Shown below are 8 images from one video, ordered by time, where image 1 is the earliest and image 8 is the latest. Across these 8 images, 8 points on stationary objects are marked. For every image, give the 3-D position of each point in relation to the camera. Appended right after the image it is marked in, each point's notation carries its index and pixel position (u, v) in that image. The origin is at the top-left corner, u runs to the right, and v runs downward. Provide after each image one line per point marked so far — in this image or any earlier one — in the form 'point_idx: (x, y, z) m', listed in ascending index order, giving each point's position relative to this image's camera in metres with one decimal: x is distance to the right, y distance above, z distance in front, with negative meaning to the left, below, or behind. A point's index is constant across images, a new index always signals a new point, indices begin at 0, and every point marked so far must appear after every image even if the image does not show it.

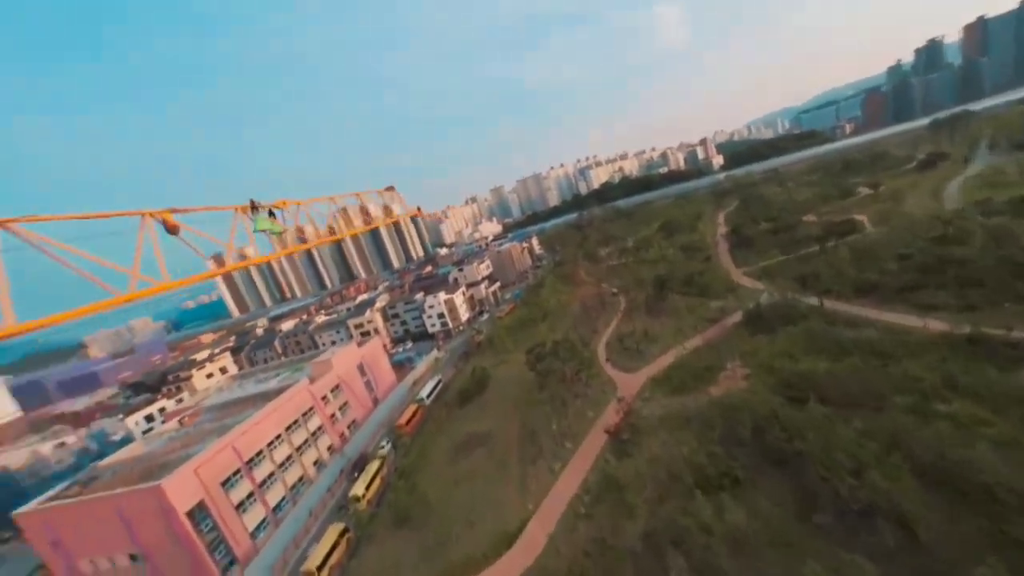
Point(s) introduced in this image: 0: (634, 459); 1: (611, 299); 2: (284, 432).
0: (+3.2, -4.4, +9.3) m
1: (+5.4, -0.6, +19.9) m
2: (-7.7, -4.9, +12.2) m
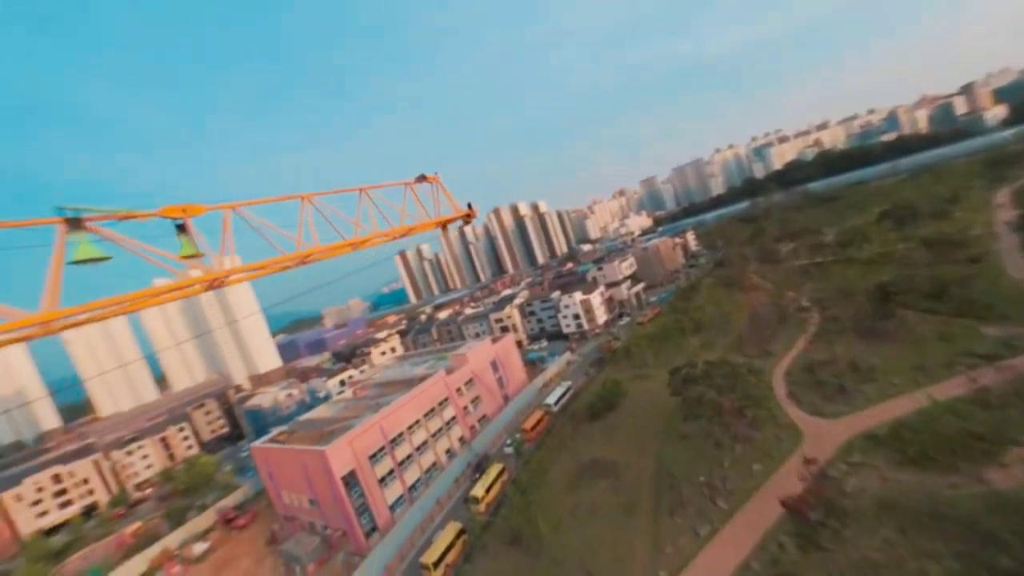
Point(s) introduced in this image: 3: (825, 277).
0: (+5.6, -4.8, +6.4) m
1: (+11.9, -1.0, +15.2) m
2: (-3.3, -4.8, +13.2) m
3: (+15.0, +0.6, +17.2) m
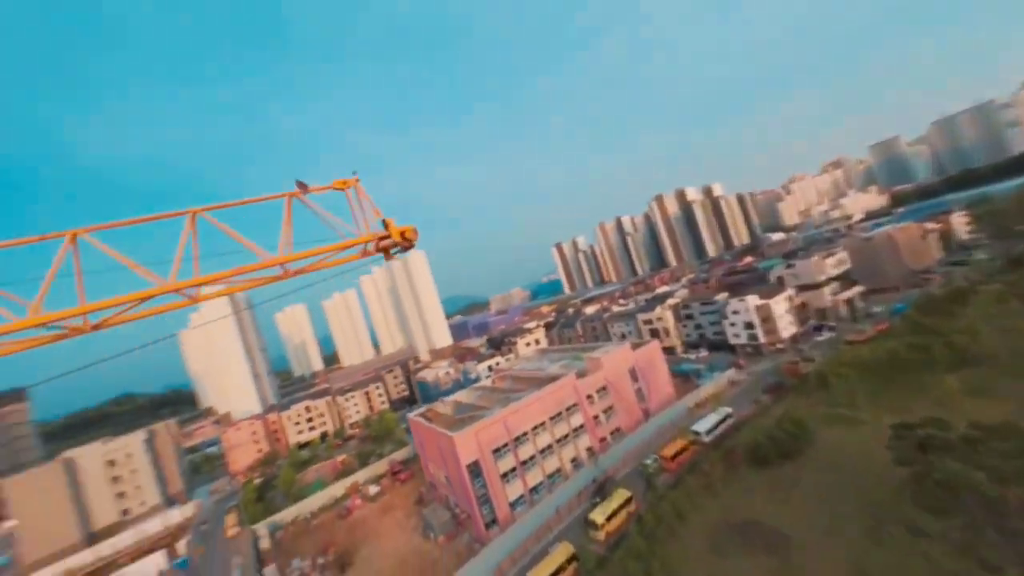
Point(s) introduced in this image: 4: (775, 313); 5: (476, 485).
0: (+6.5, -5.2, +2.9) m
1: (+16.1, -1.6, +8.2) m
2: (+1.2, -4.8, +12.8) m
3: (+19.7, -0.1, +8.7) m
4: (+13.8, -1.3, +18.8) m
5: (-1.1, -6.2, +11.3) m
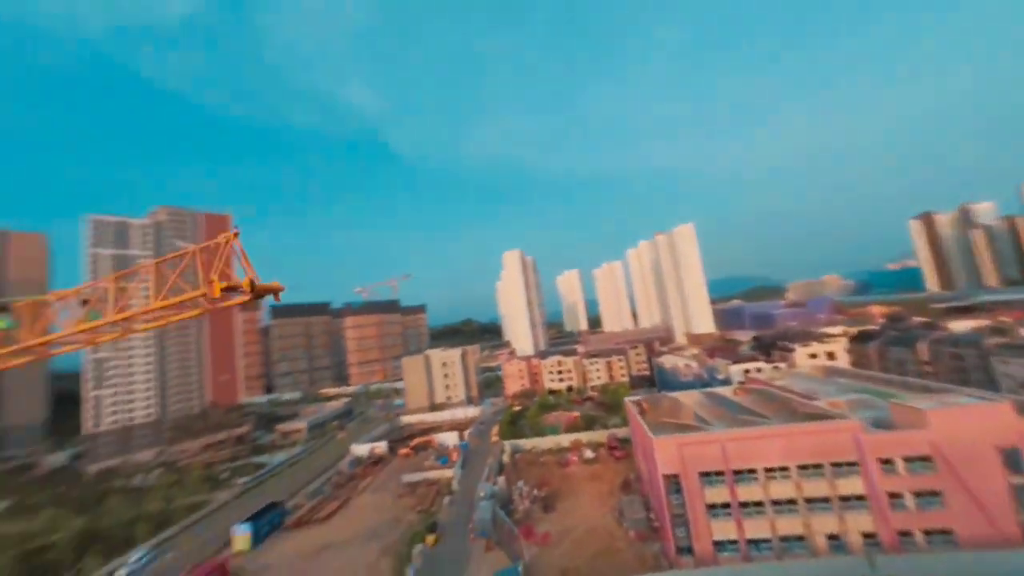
0: (+4.8, -6.2, -1.3) m
1: (+15.6, -3.6, -4.0) m
2: (+7.4, -4.8, +9.5) m
3: (+18.8, -2.6, -6.2) m
4: (+21.0, -2.7, +5.5) m
5: (+4.5, -5.9, +10.0) m
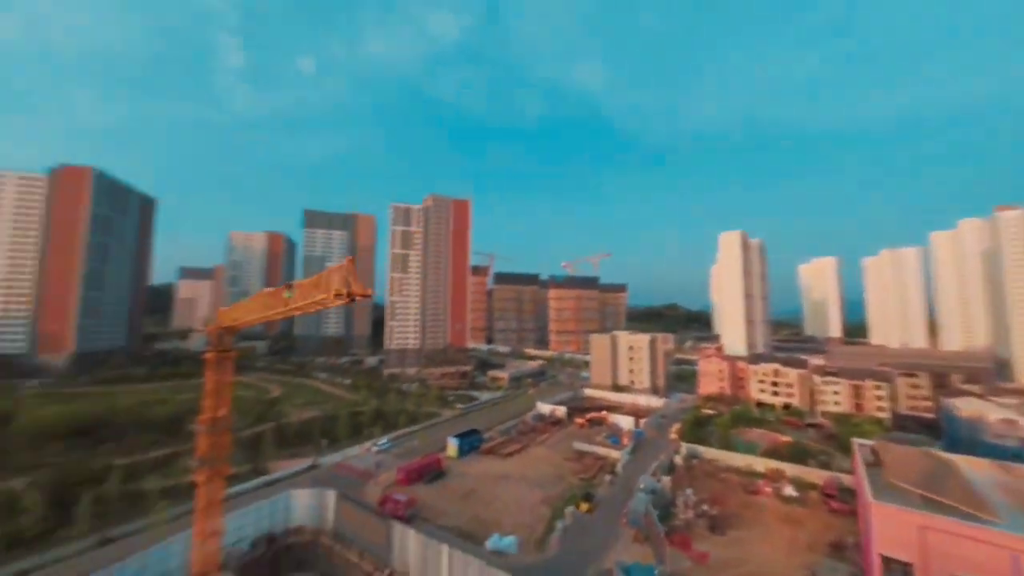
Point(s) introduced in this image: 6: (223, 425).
0: (+2.0, -6.9, -2.5) m
1: (+10.0, -5.5, -10.6) m
2: (+10.0, -5.4, +5.2) m
3: (+11.6, -4.9, -14.2) m
4: (+19.5, -4.8, -5.5) m
5: (+7.8, -6.2, +7.3) m
6: (-7.1, -3.4, +8.7) m
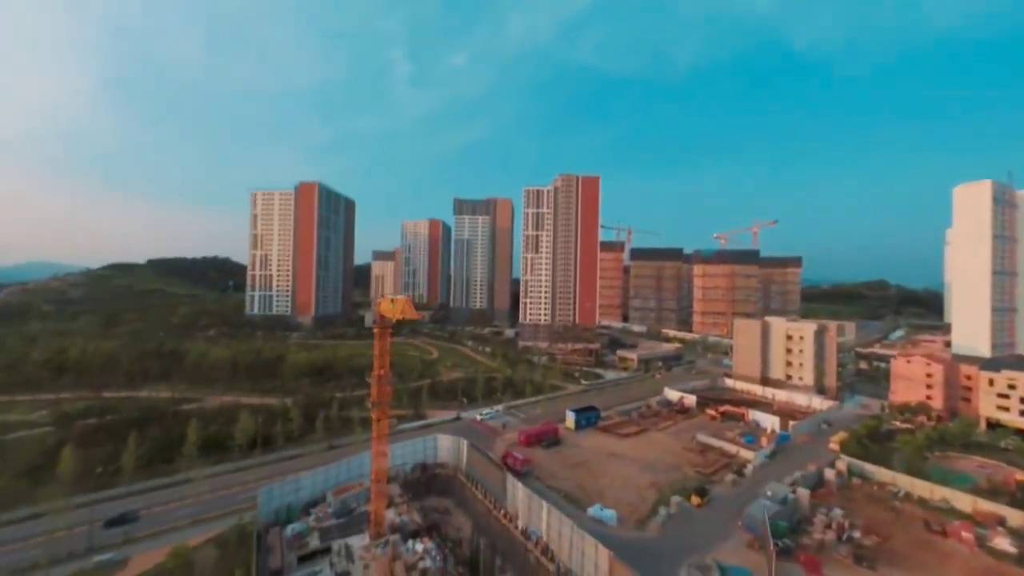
0: (0.0, -7.5, -1.5) m
1: (+4.3, -6.8, -12.1) m
2: (+10.3, -5.6, +2.6) m
3: (+4.5, -6.5, -16.0) m
4: (+15.1, -5.9, -11.0) m
5: (+9.0, -6.2, +5.3) m
6: (-4.3, -3.1, +12.1) m
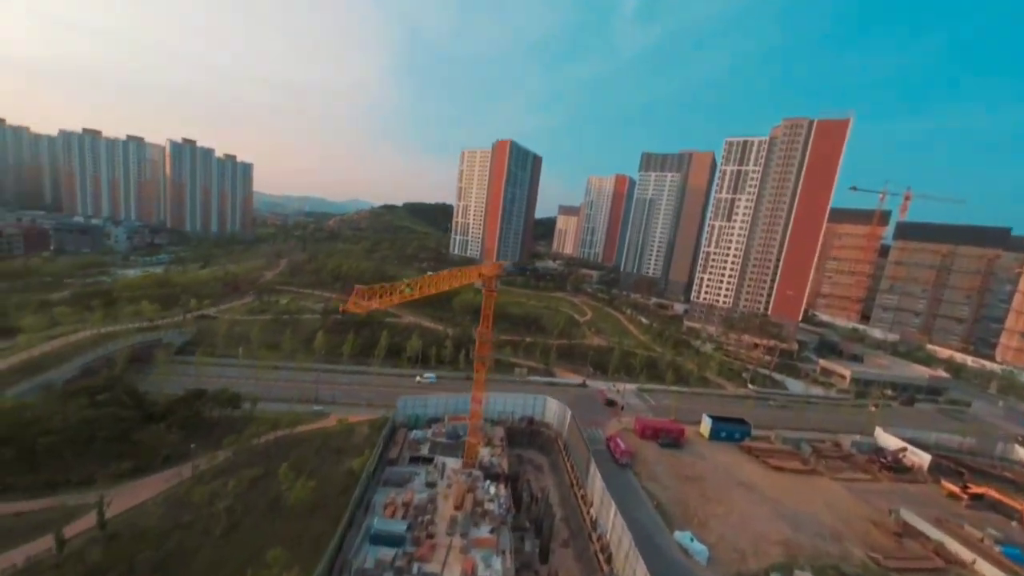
0: (-4.2, -7.9, +0.1) m
1: (-5.5, -8.8, -11.3) m
2: (+6.9, -7.4, -1.6) m
3: (-7.3, -8.8, -14.9) m
4: (+4.4, -9.5, -15.6) m
5: (+7.1, -7.6, +1.5) m
6: (-0.8, -1.8, +13.2) m
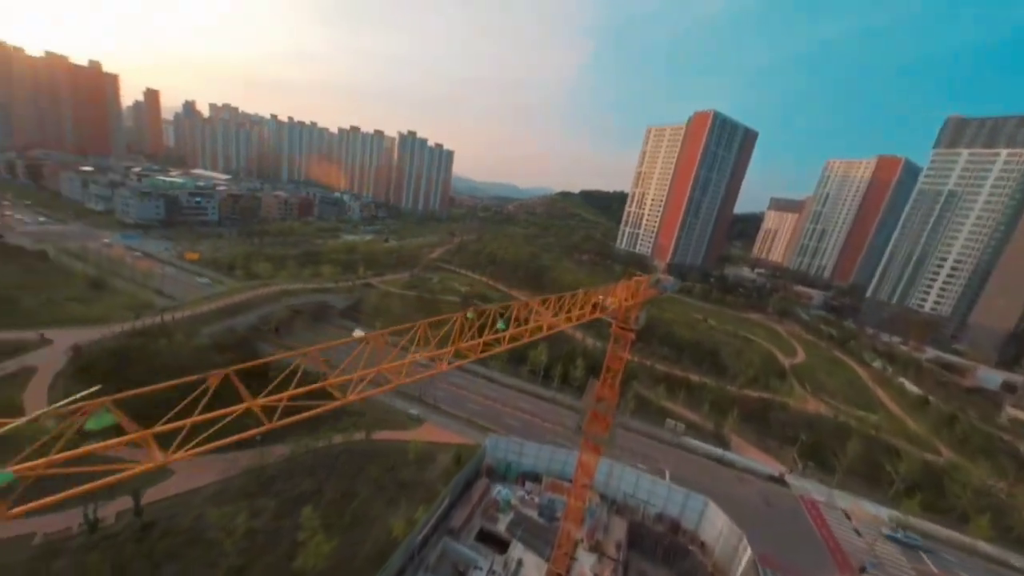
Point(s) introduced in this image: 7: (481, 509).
0: (-7.3, -7.9, -2.0) m
1: (-13.6, -8.5, -11.5) m
2: (+1.9, -9.0, -8.4) m
3: (-16.8, -8.2, -13.9) m
4: (-6.8, -10.6, -19.7) m
5: (+3.4, -9.2, -5.6) m
6: (+2.4, -2.4, +8.0) m
7: (-0.8, -6.0, +9.9) m
